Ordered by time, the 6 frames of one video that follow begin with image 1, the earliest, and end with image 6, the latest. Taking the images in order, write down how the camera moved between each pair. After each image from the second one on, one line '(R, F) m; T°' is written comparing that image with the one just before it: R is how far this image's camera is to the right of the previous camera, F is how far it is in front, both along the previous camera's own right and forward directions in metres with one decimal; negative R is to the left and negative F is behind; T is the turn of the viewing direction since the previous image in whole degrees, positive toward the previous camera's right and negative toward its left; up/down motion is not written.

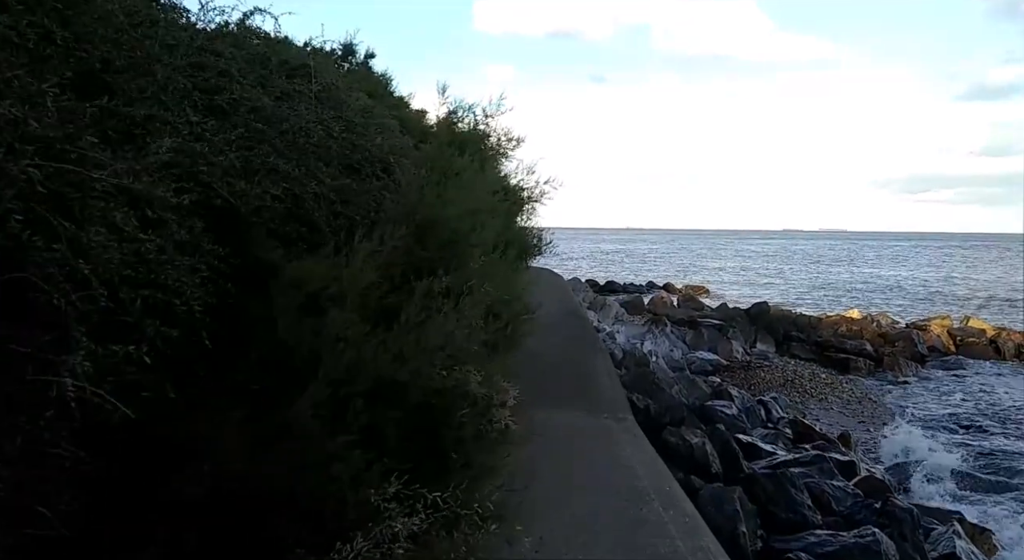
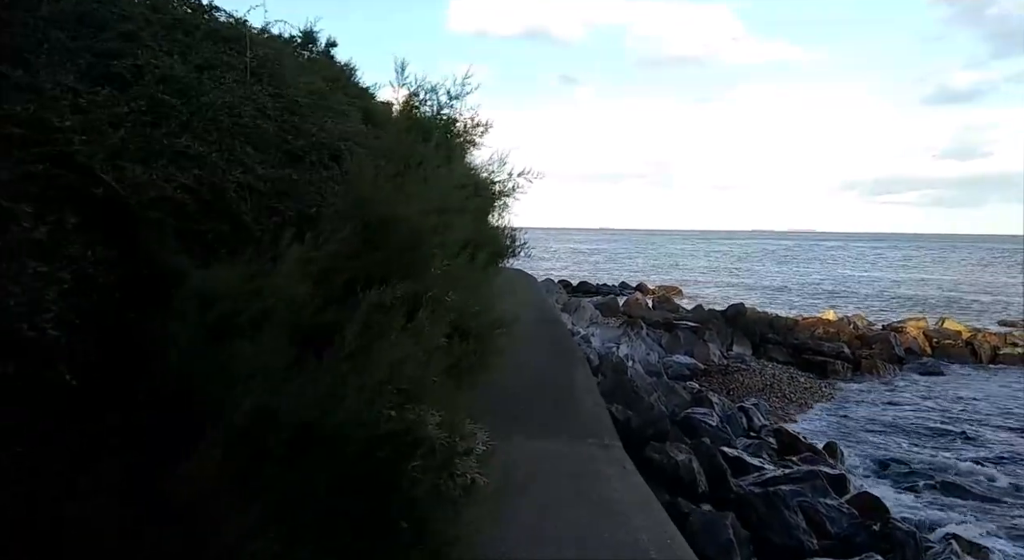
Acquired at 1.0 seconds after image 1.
(0.0, +0.7) m; +2°
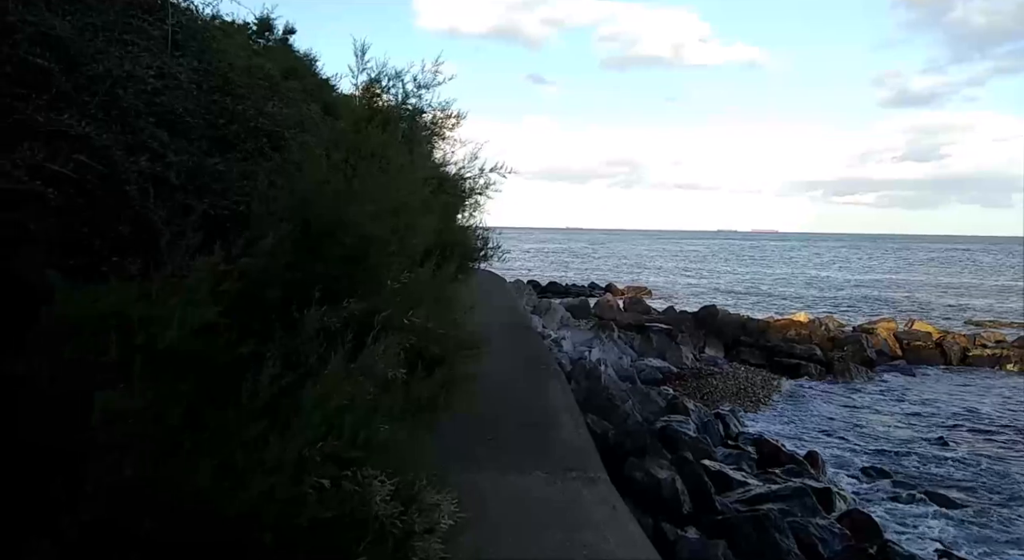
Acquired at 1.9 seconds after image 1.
(0.0, +0.6) m; +2°
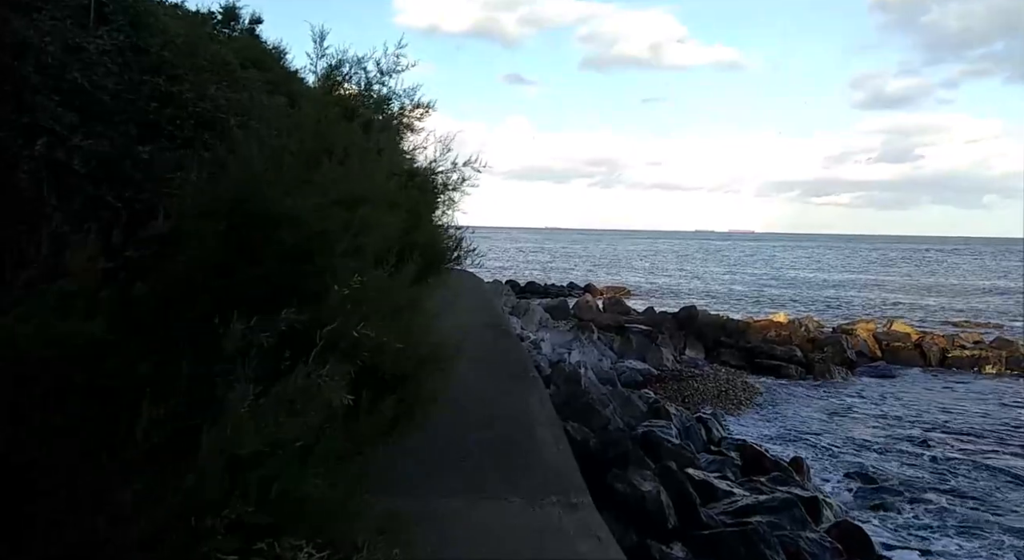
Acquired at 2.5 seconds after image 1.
(0.0, +0.4) m; +2°
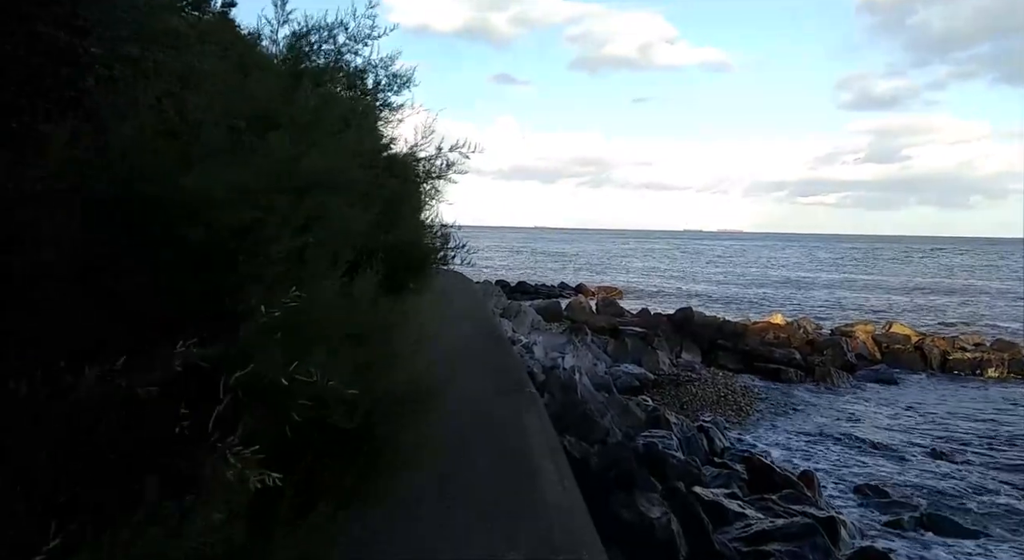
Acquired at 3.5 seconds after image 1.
(0.0, +0.7) m; +1°
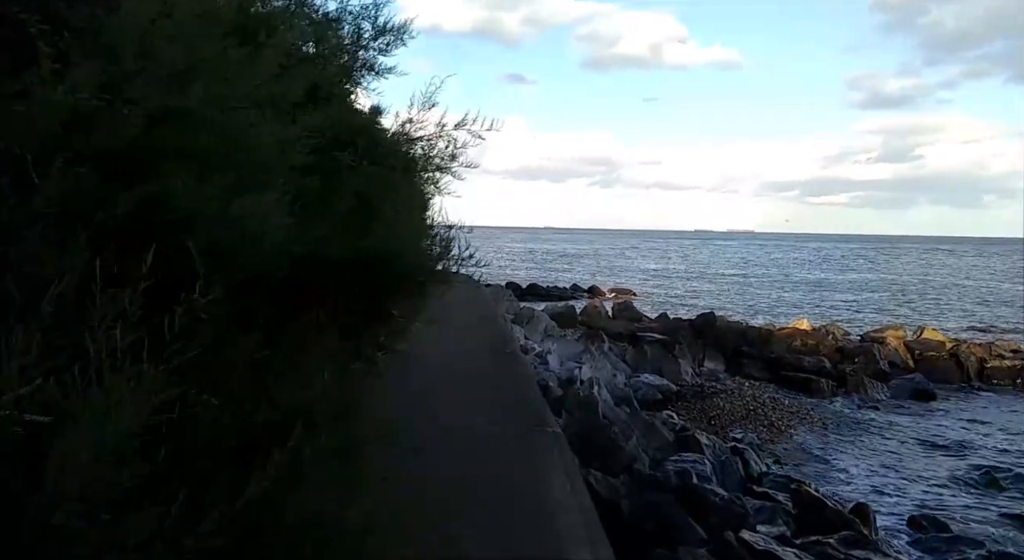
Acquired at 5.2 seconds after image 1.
(-0.1, +1.2) m; -1°
